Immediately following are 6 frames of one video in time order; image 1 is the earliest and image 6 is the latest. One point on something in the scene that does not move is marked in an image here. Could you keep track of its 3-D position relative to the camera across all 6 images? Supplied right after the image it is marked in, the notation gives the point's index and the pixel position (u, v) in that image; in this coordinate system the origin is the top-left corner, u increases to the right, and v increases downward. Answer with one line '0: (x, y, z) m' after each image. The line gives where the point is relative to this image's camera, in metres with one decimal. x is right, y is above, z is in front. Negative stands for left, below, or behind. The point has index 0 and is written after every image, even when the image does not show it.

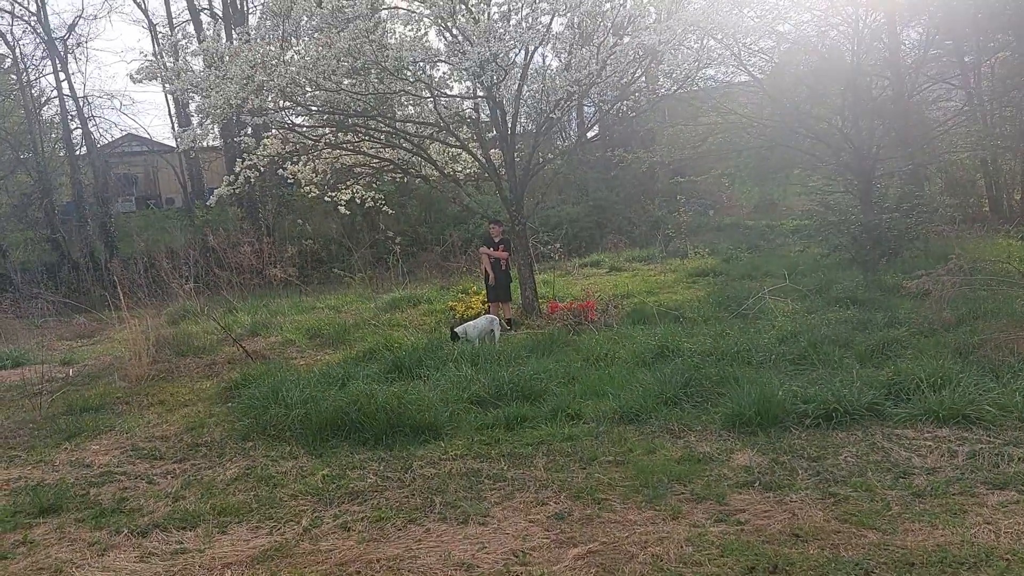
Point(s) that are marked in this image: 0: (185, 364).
0: (-3.2, -0.8, +7.2) m
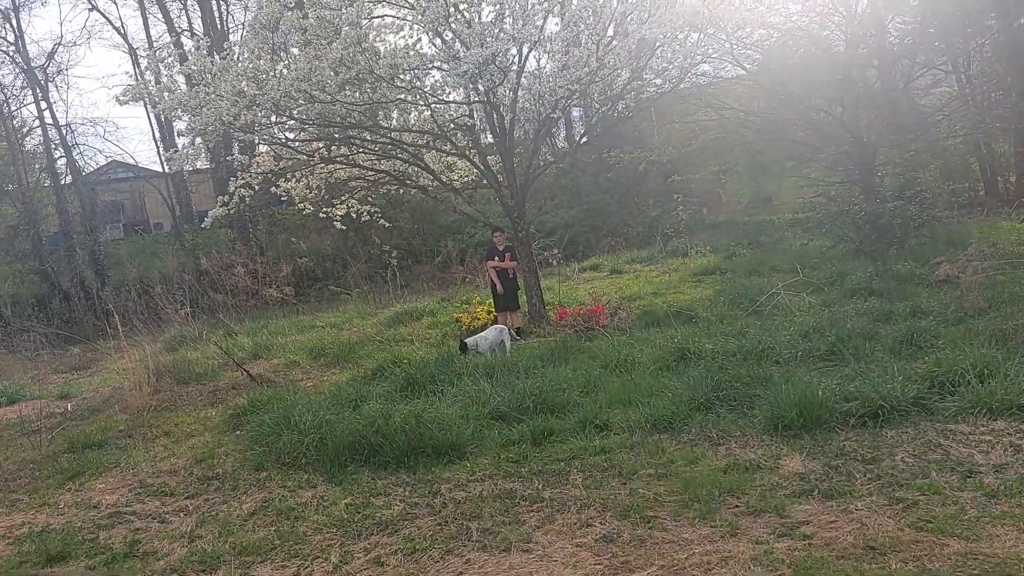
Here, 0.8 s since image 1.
0: (-3.1, -1.0, +6.9) m
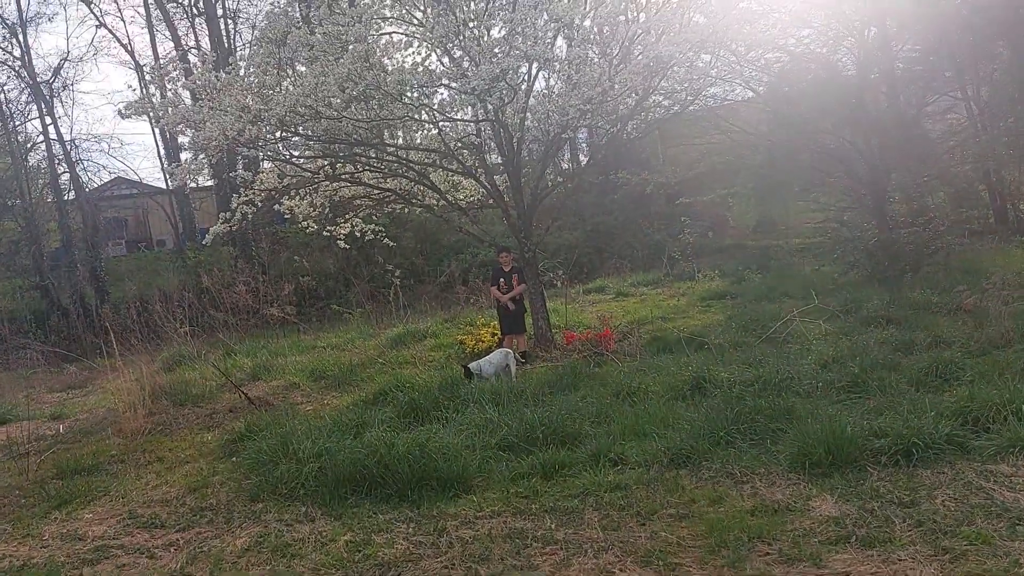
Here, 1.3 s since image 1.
0: (-3.0, -1.2, +6.7) m
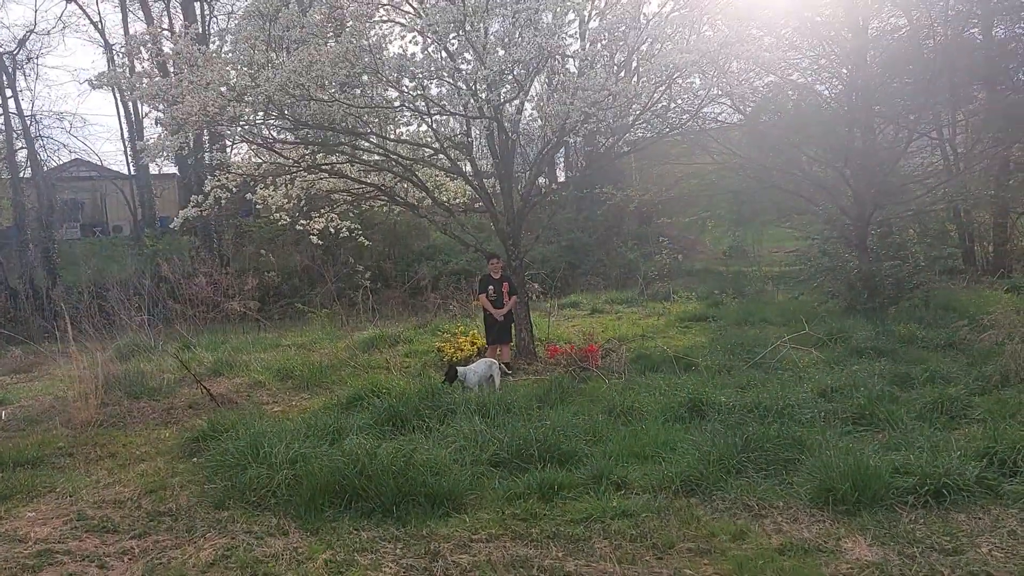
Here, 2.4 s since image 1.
0: (-3.2, -1.0, +6.3) m
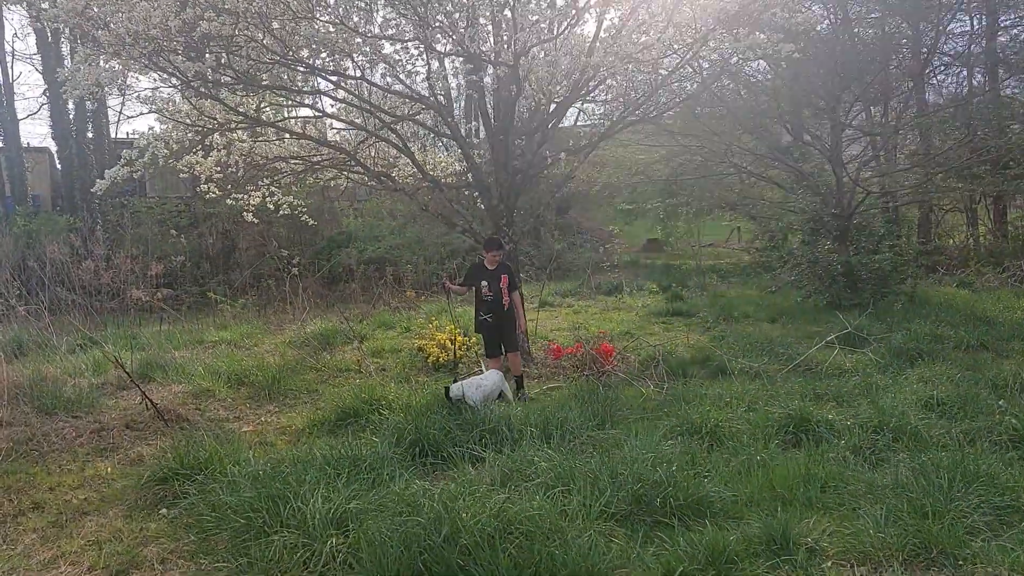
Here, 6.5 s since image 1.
0: (-2.9, -0.9, +4.7) m
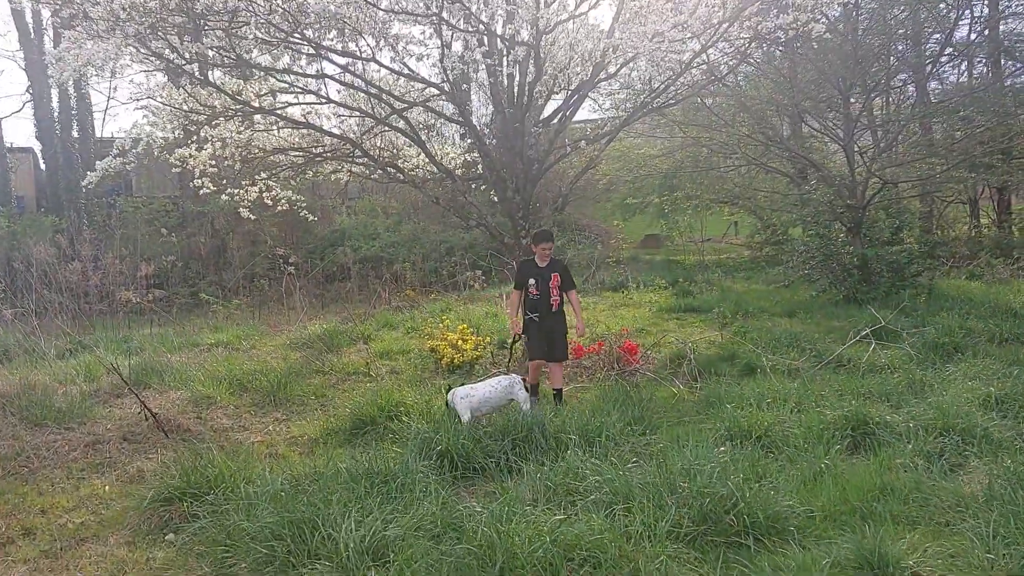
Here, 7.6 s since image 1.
0: (-2.7, -0.9, +4.3) m
